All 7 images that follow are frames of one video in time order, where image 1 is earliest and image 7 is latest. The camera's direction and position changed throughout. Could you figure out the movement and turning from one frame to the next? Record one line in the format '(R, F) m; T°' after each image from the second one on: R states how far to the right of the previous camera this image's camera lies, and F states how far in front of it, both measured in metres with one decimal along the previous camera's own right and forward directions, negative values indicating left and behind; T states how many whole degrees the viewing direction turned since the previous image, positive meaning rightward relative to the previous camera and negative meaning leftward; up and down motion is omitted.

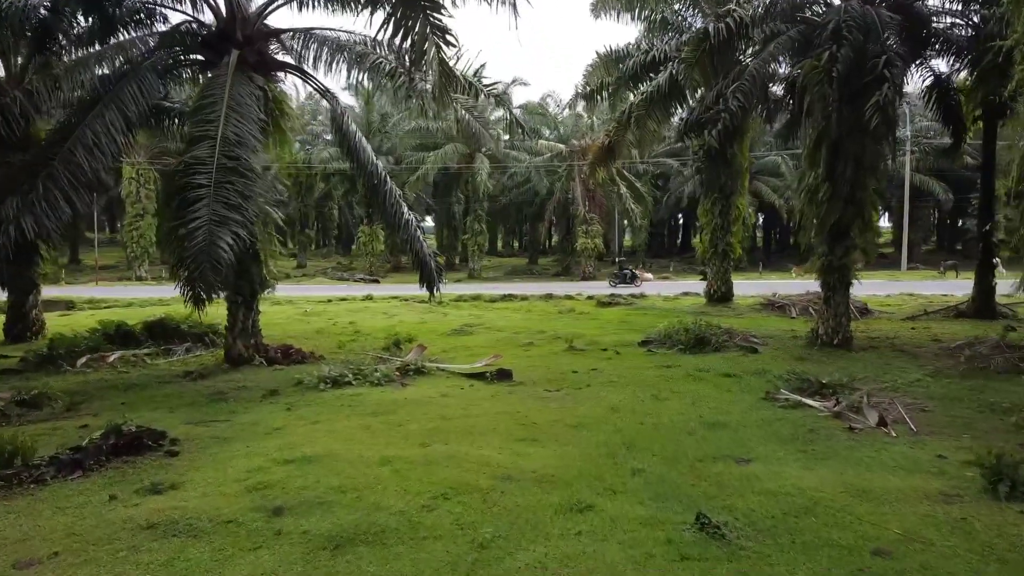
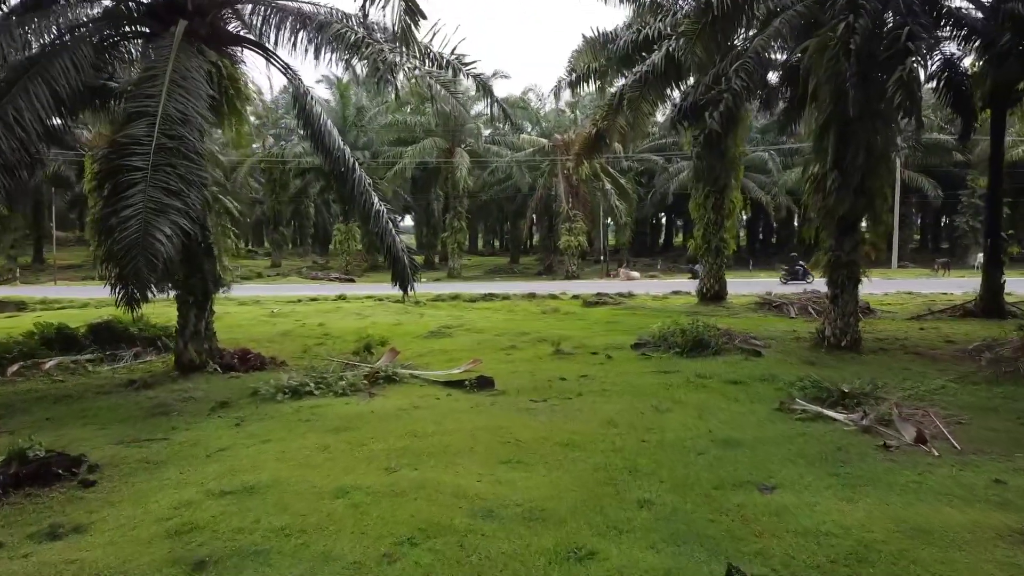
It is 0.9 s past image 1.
(0.0, +0.9) m; +1°
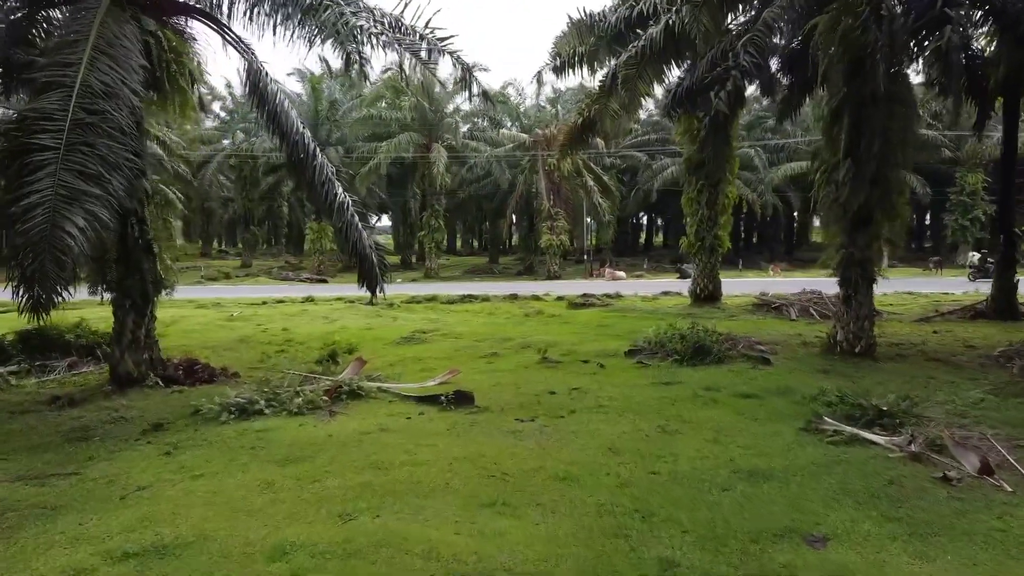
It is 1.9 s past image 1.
(0.0, +1.0) m; +1°
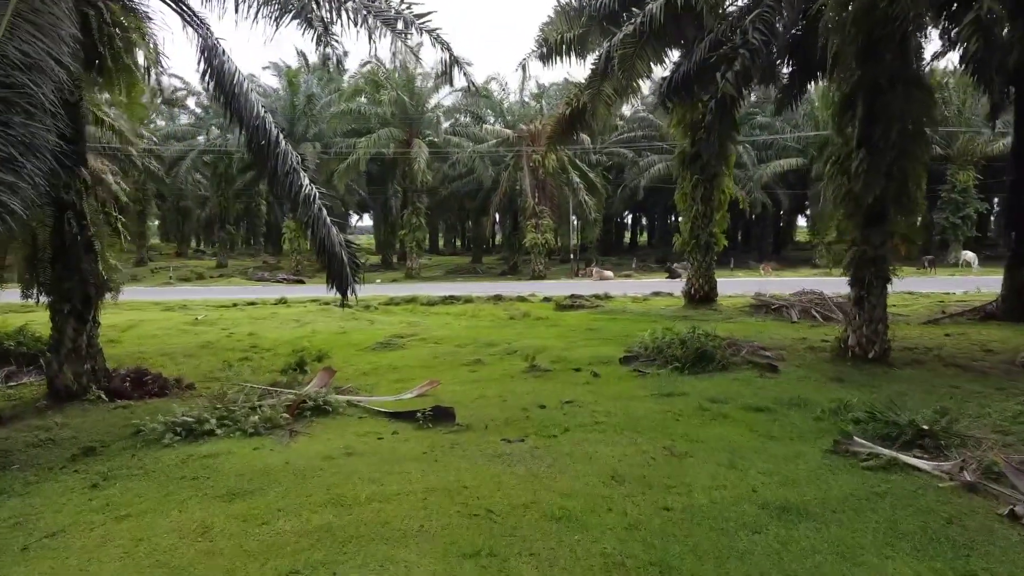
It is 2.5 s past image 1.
(0.0, +0.8) m; +1°
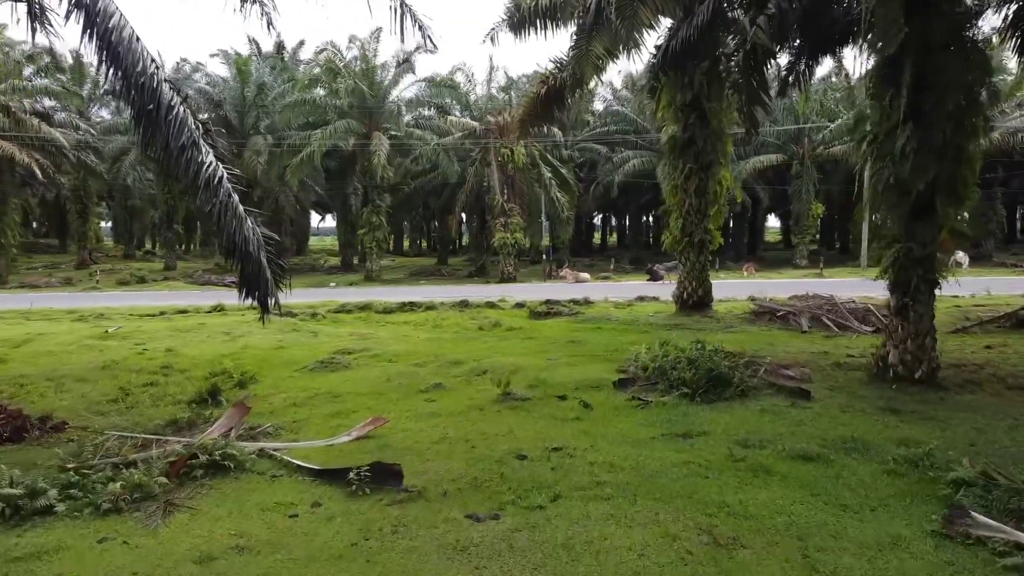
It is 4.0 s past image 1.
(0.0, +1.6) m; +2°
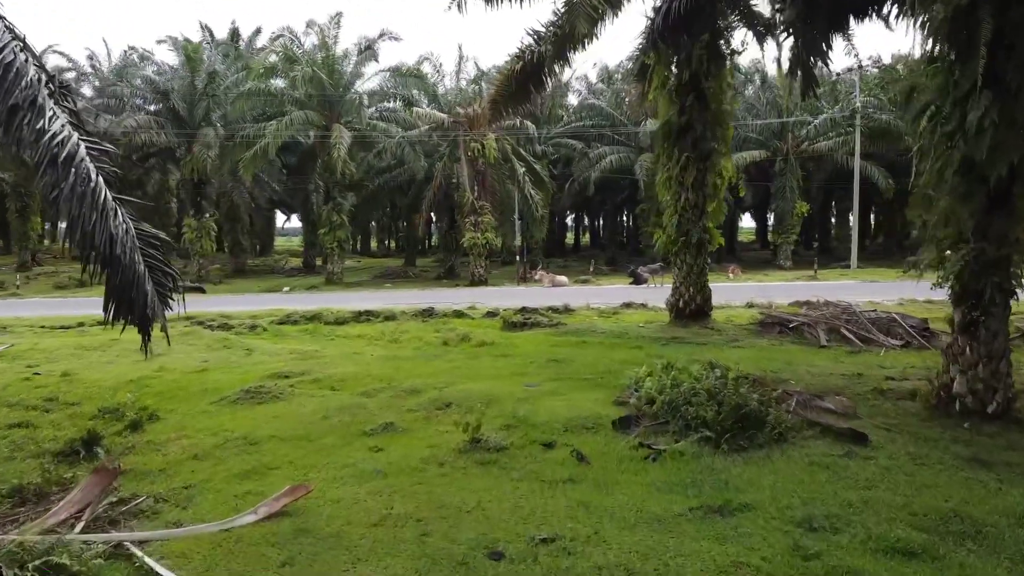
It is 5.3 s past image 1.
(0.0, +1.5) m; +2°
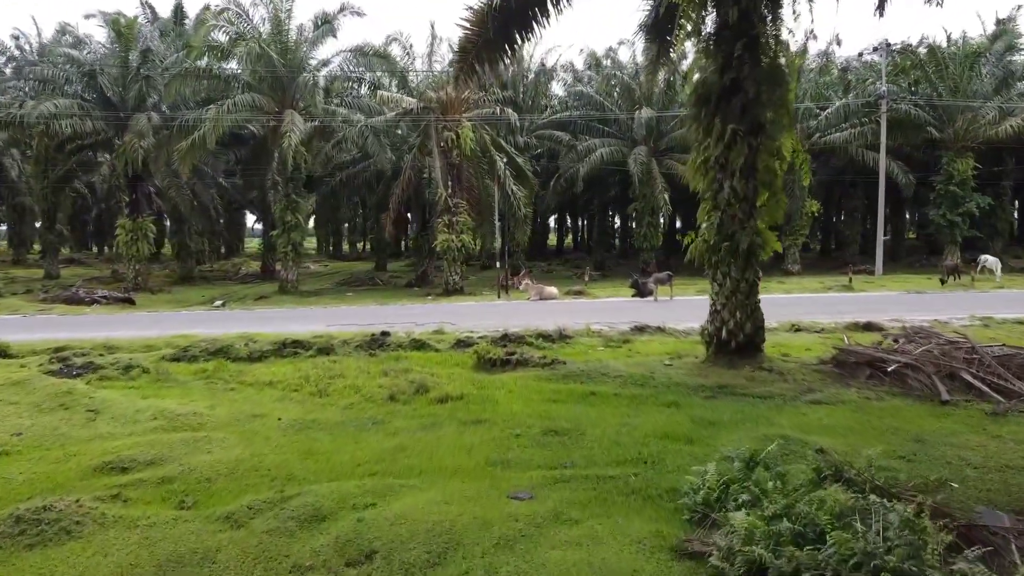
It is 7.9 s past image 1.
(0.0, +2.8) m; +1°
